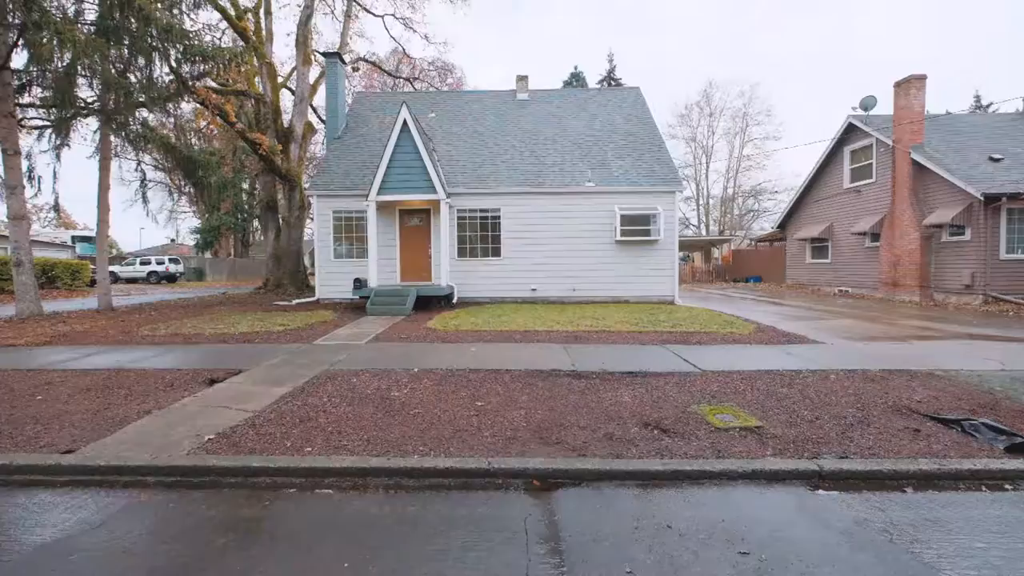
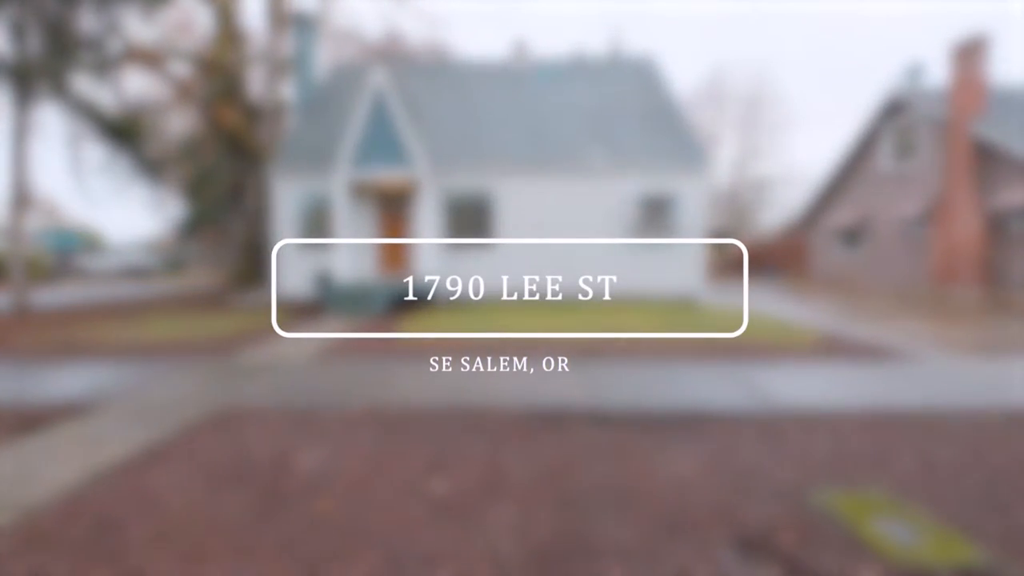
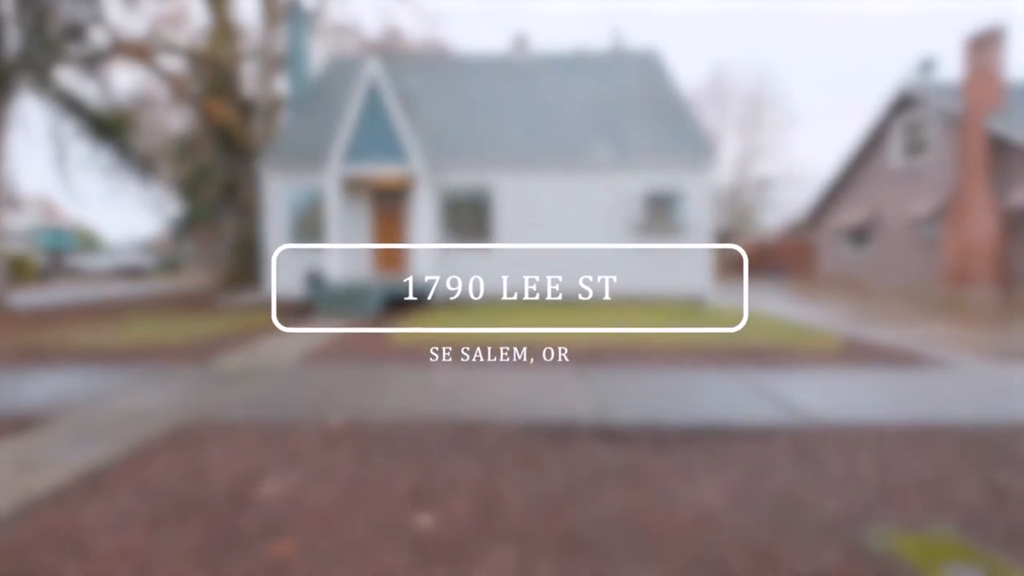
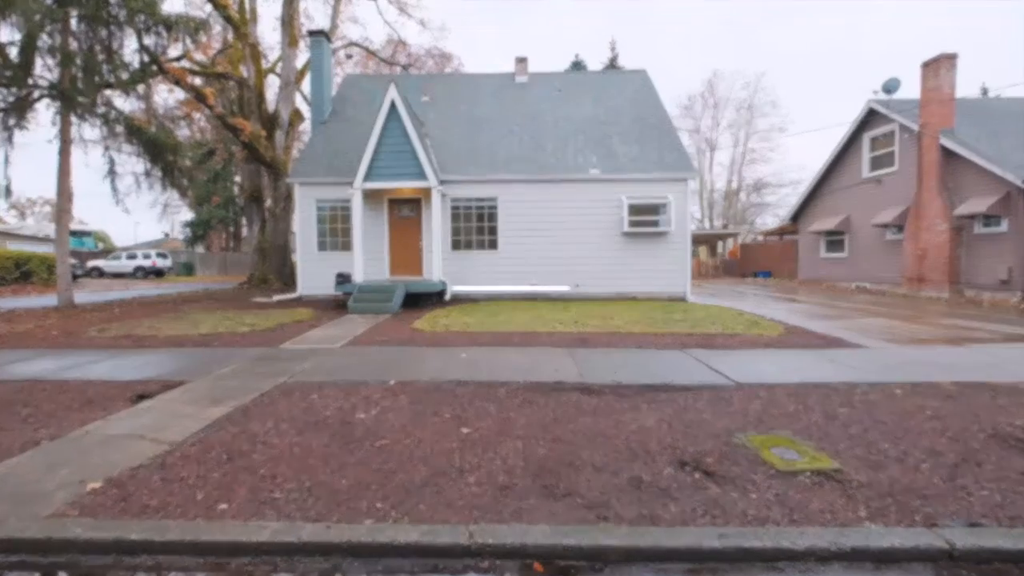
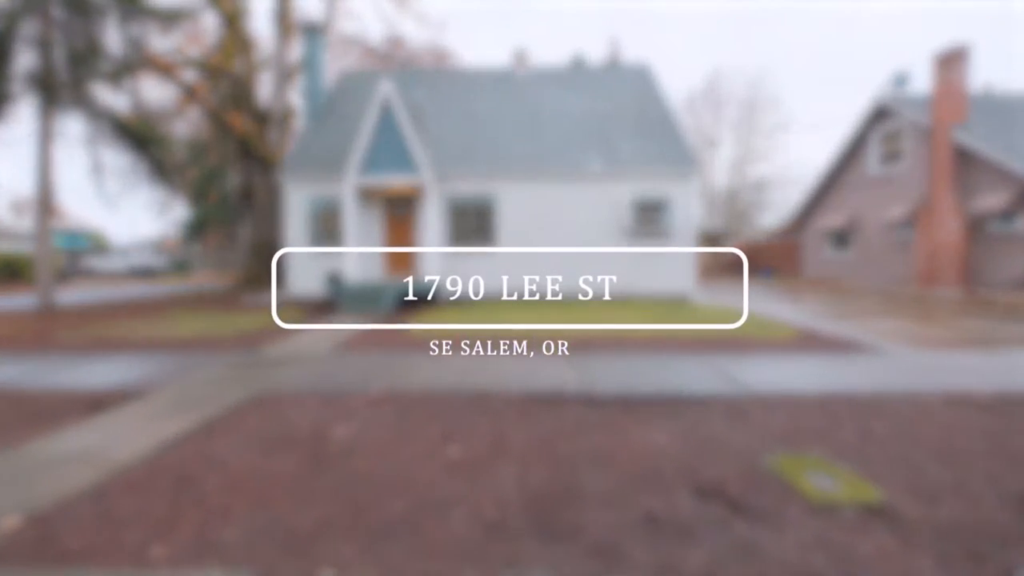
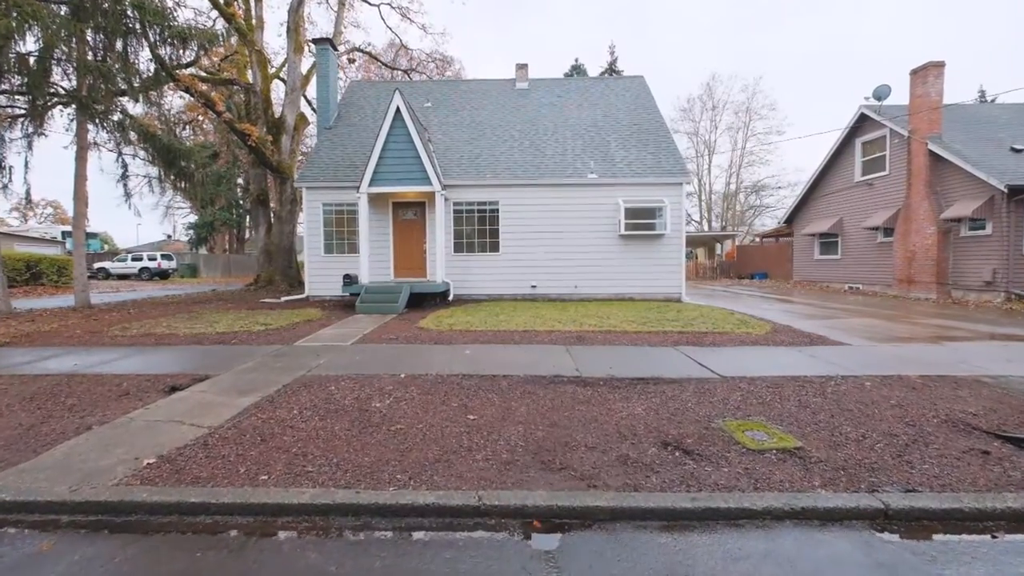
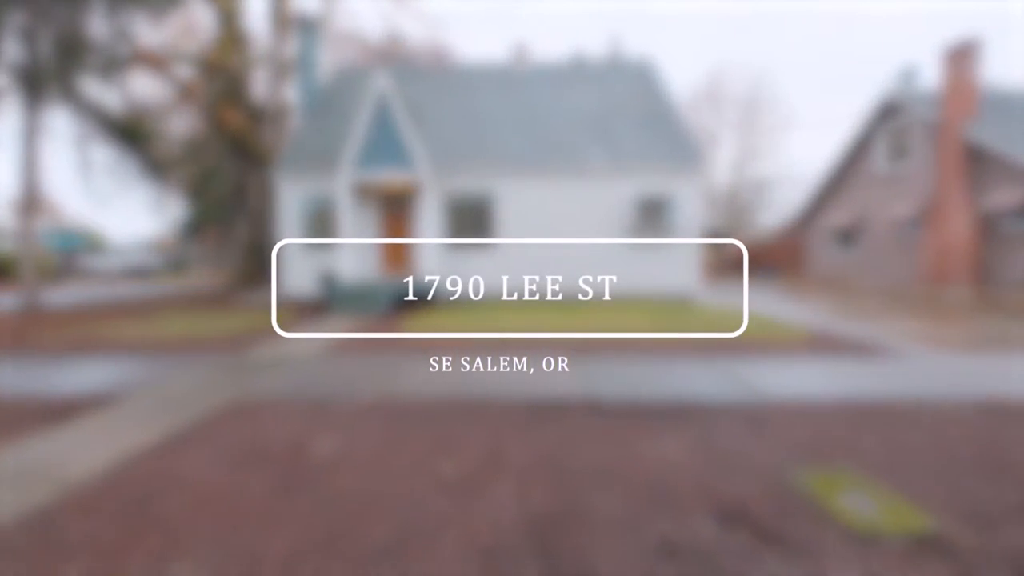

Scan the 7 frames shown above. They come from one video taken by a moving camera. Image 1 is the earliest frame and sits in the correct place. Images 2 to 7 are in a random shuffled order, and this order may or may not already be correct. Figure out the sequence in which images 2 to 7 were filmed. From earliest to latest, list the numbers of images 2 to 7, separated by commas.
6, 4, 5, 7, 2, 3
